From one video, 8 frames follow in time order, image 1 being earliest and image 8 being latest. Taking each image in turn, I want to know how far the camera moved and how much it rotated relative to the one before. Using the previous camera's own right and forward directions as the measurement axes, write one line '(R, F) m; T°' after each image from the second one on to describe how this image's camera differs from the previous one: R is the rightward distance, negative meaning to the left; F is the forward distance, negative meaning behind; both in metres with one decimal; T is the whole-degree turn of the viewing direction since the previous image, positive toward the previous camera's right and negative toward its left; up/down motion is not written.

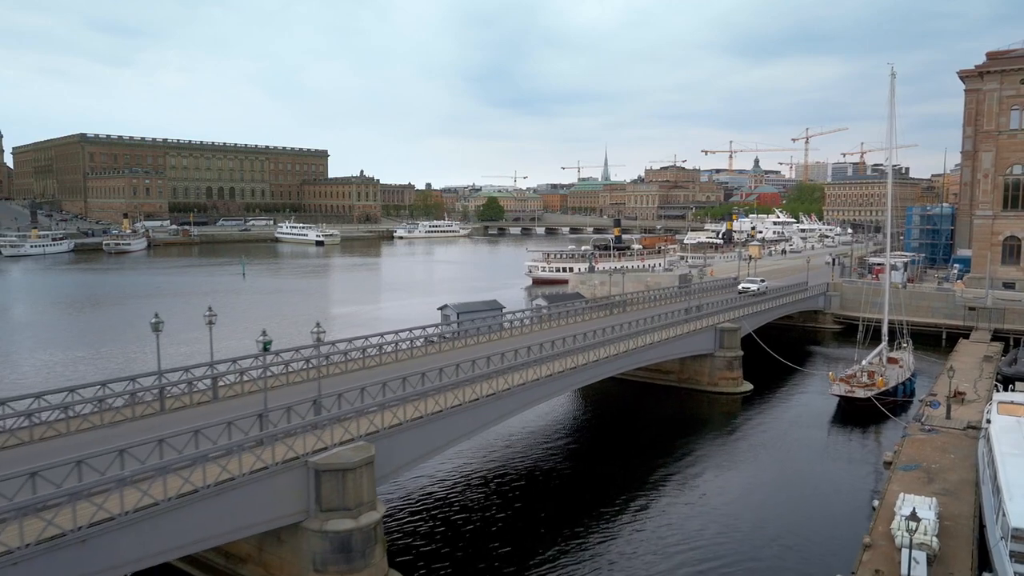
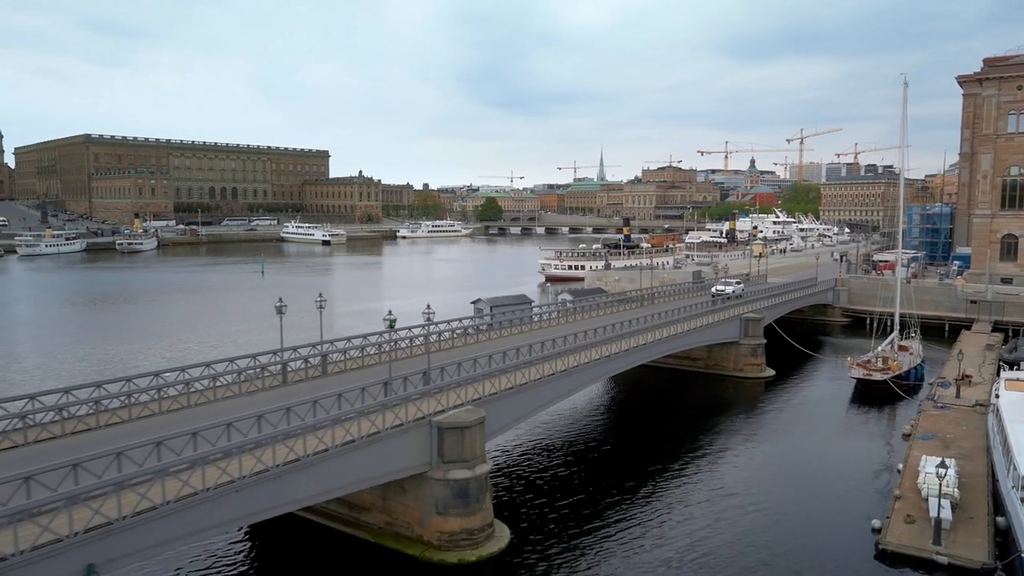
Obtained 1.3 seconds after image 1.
(-2.0, -2.4) m; 0°
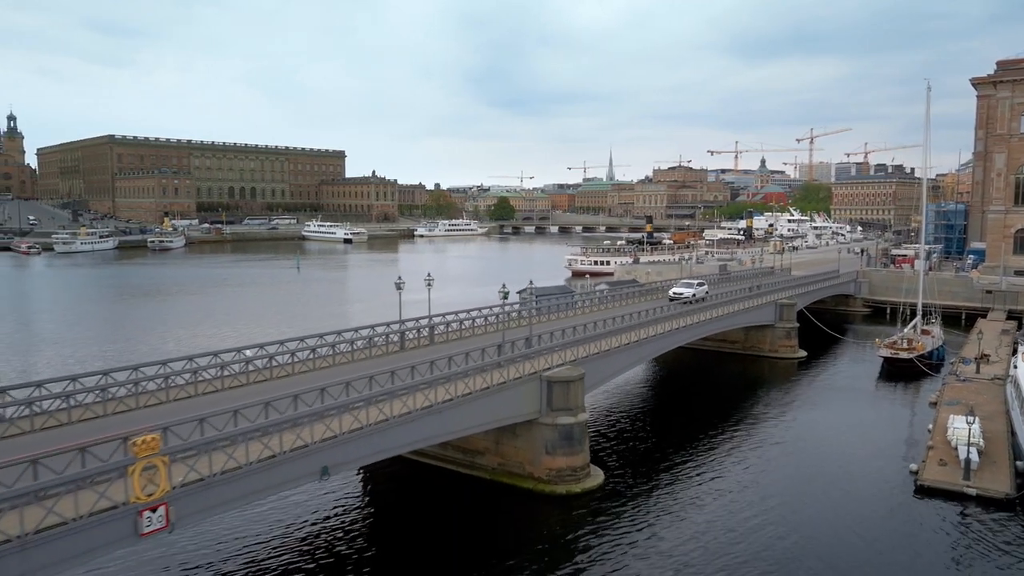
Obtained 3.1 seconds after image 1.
(-2.2, -3.0) m; -1°
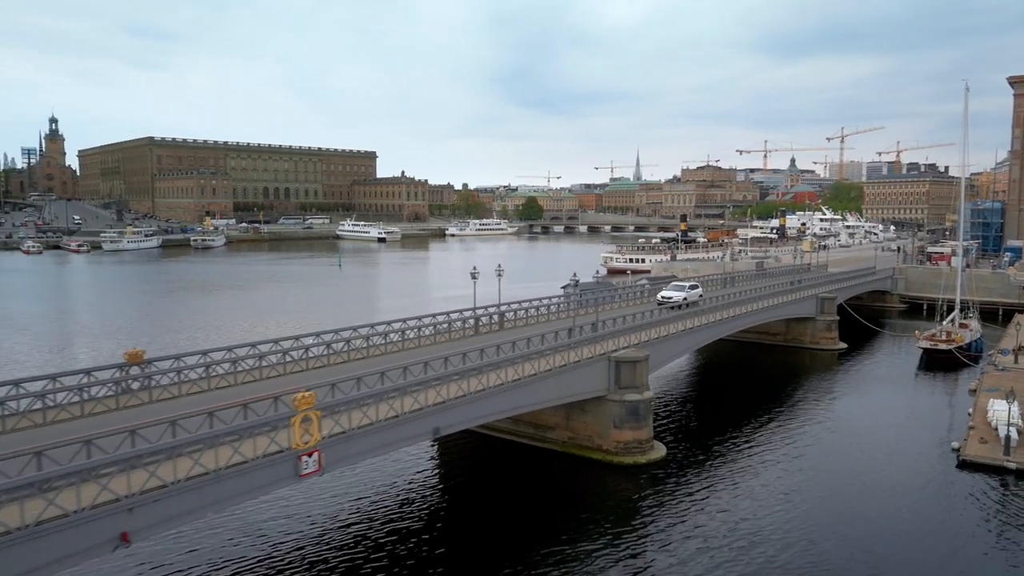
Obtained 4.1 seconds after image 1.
(-1.2, -1.8) m; -2°
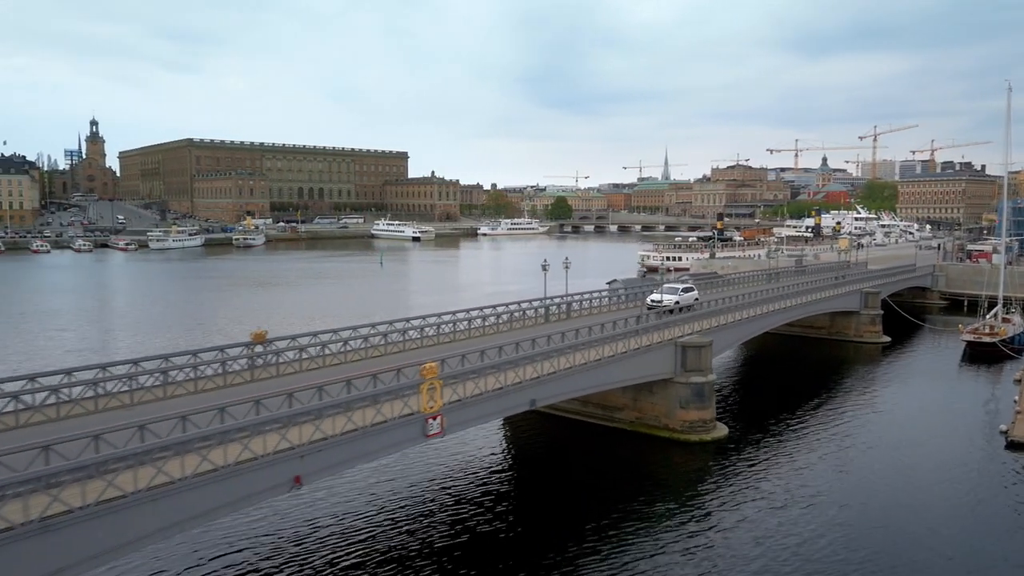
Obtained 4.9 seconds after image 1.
(-1.4, -1.7) m; -2°
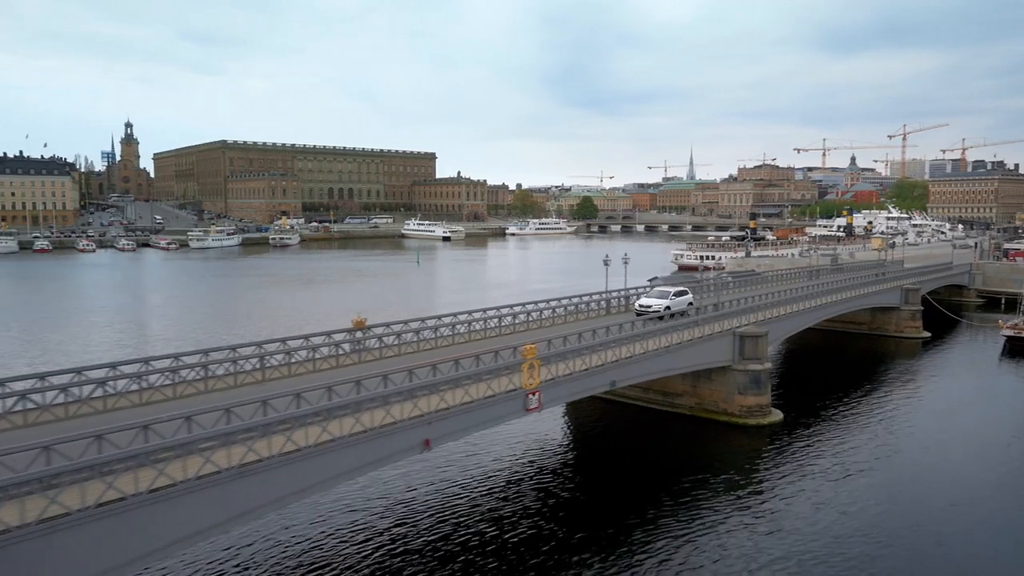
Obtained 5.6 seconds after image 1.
(-1.4, -1.7) m; -2°
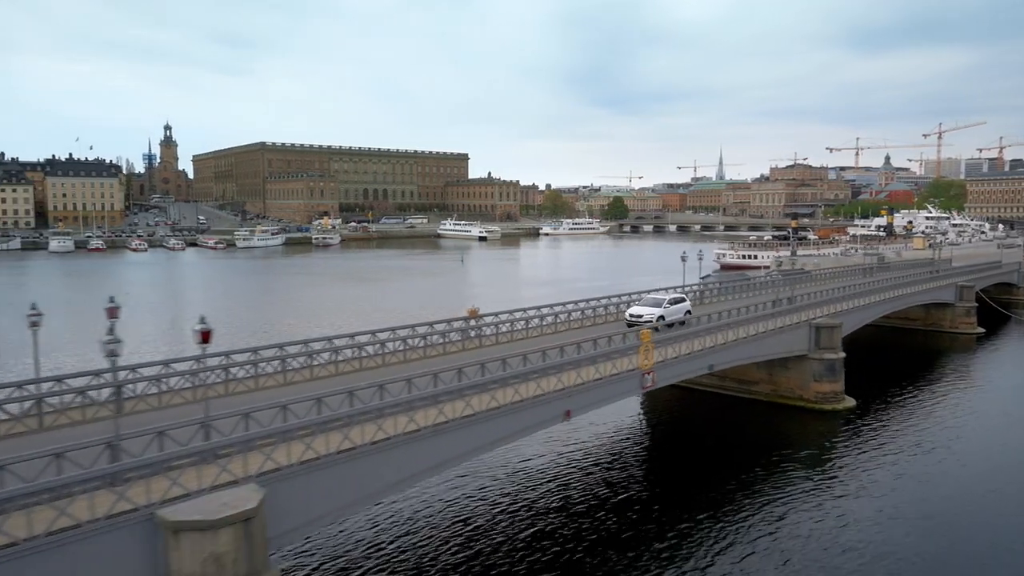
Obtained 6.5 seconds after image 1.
(-2.2, -2.0) m; -2°
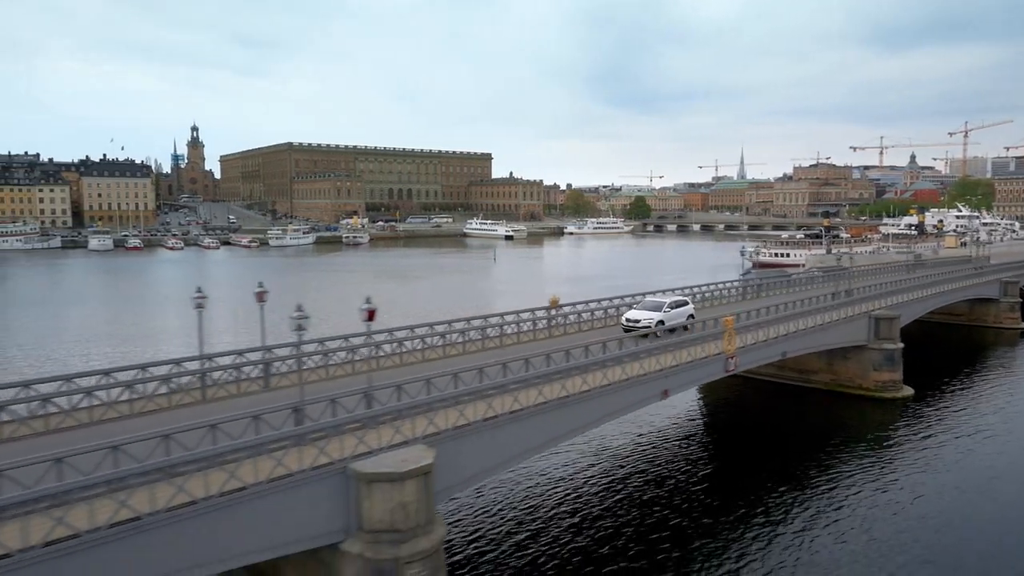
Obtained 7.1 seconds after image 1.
(-1.9, -1.4) m; -1°
